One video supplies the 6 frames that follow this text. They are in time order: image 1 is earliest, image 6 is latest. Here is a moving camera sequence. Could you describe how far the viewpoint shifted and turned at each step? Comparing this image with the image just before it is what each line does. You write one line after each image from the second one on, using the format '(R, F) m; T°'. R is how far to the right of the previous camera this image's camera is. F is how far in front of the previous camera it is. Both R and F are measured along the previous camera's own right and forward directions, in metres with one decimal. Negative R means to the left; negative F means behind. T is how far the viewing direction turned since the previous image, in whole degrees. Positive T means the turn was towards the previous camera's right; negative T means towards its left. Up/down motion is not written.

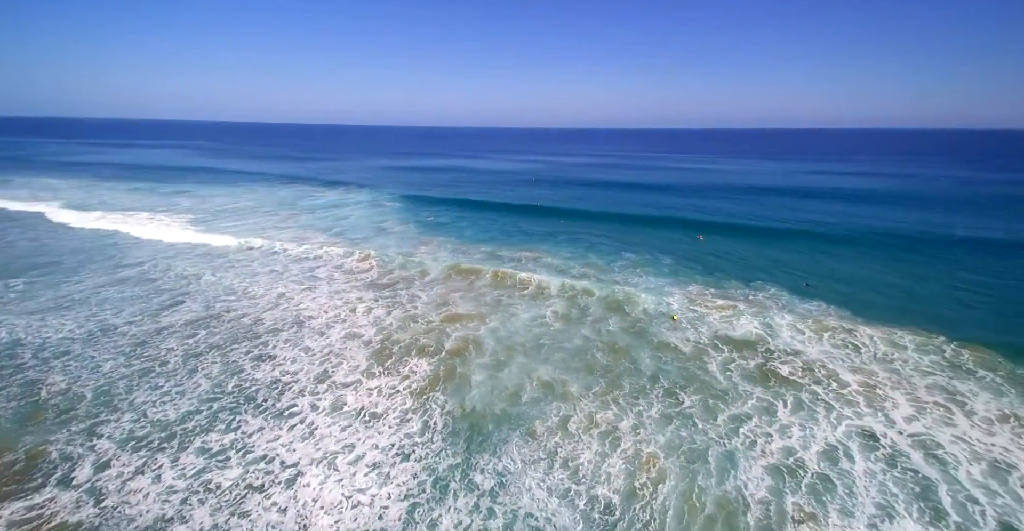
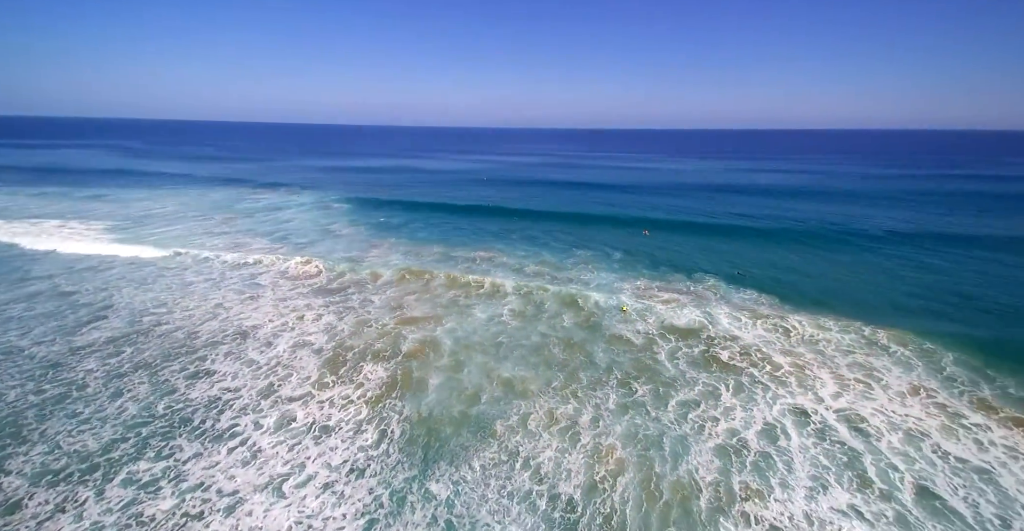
(+2.1, +1.6) m; -10°
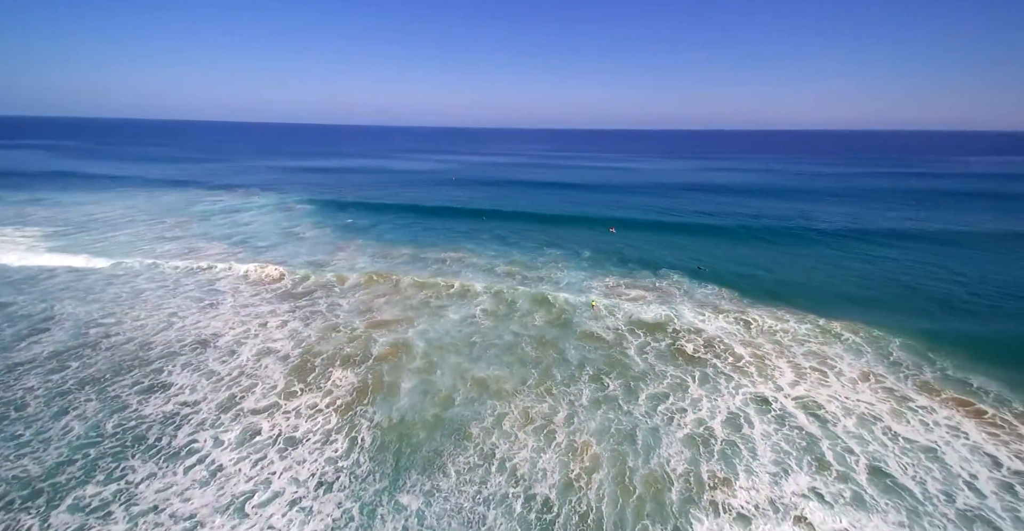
(0.0, +0.1) m; +4°
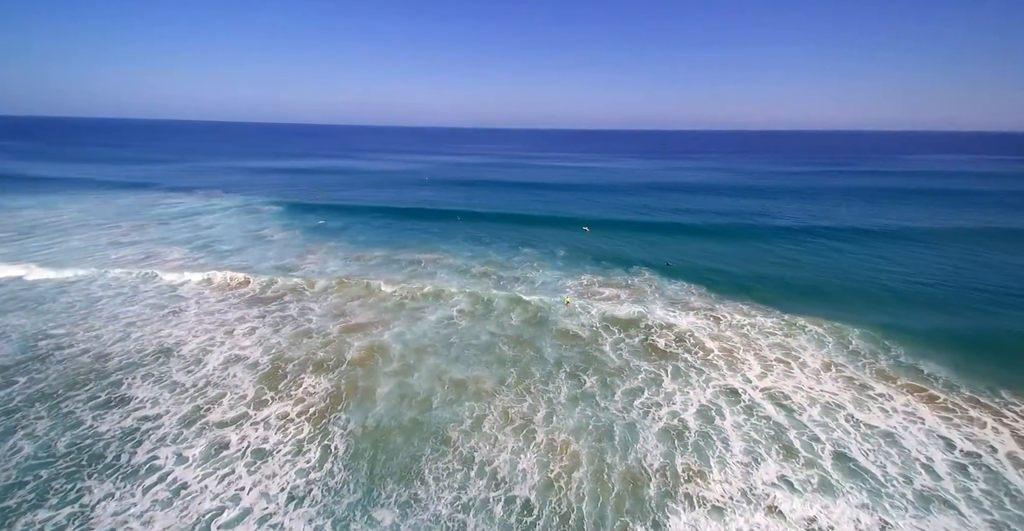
(0.0, 0.0) m; +3°
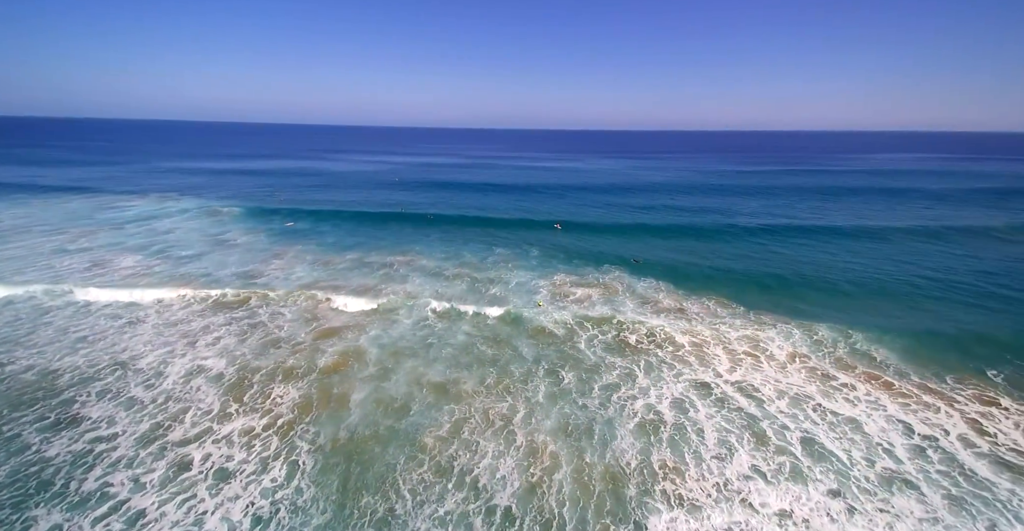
(0.0, +0.1) m; +4°
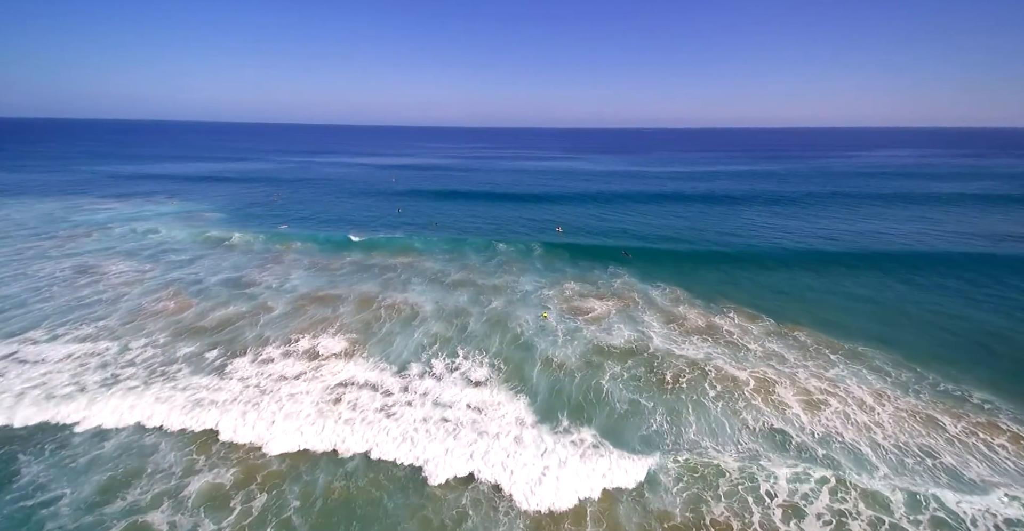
(-0.5, +1.4) m; 0°
